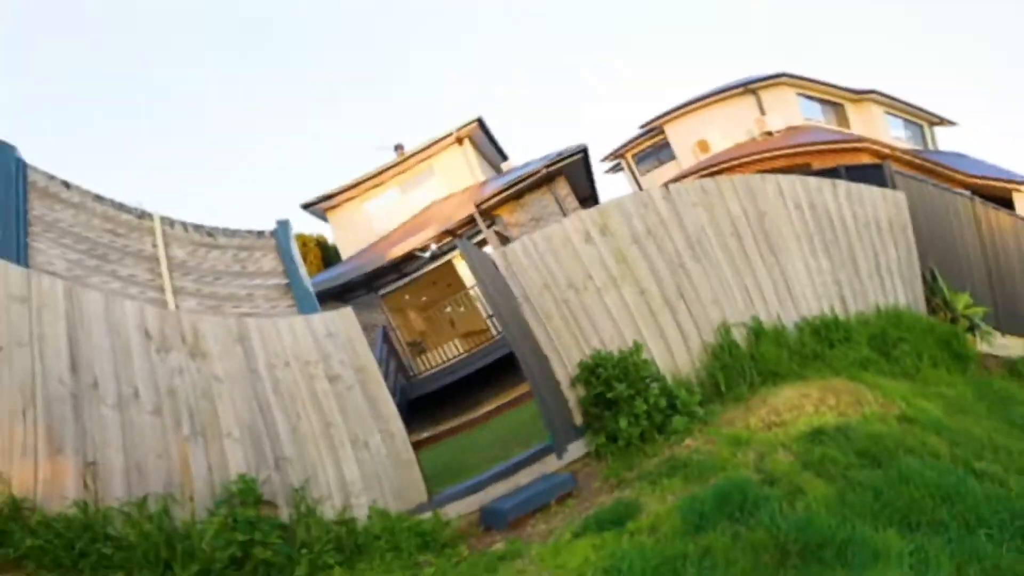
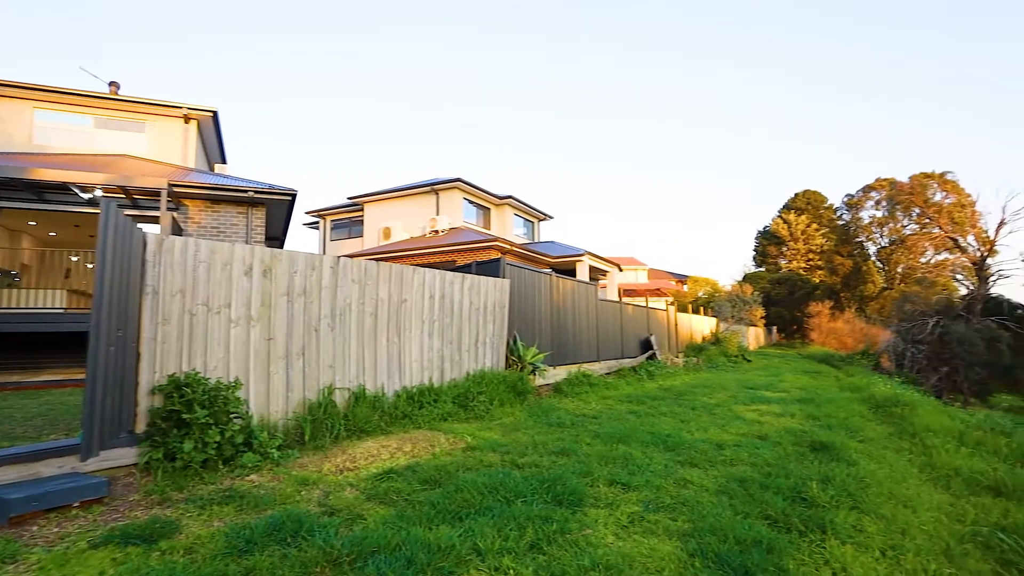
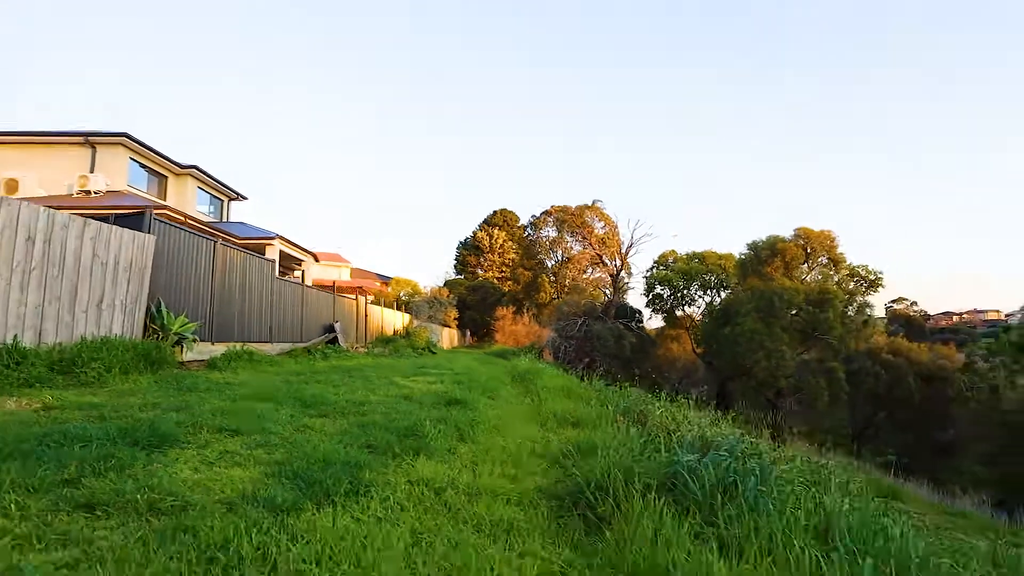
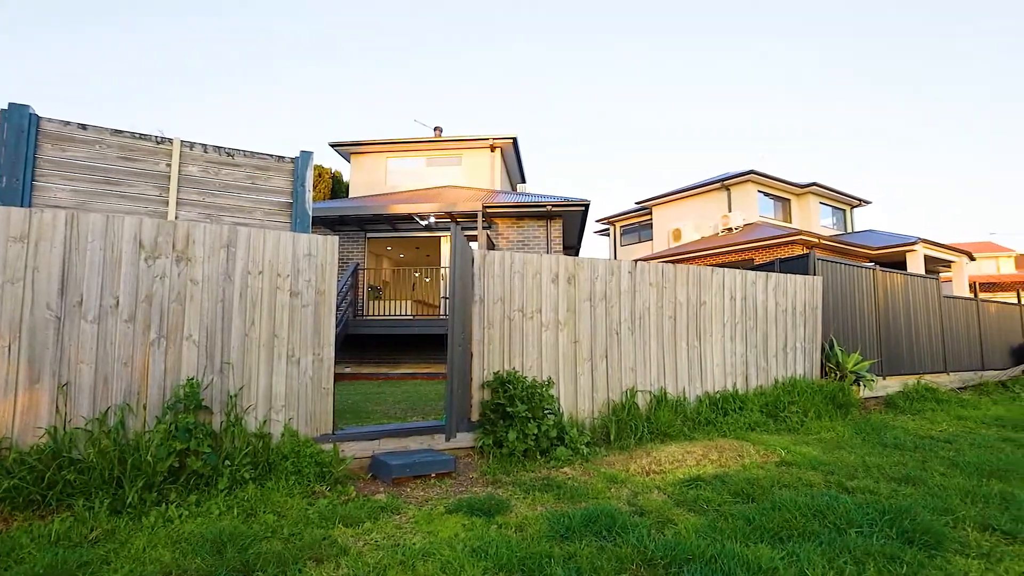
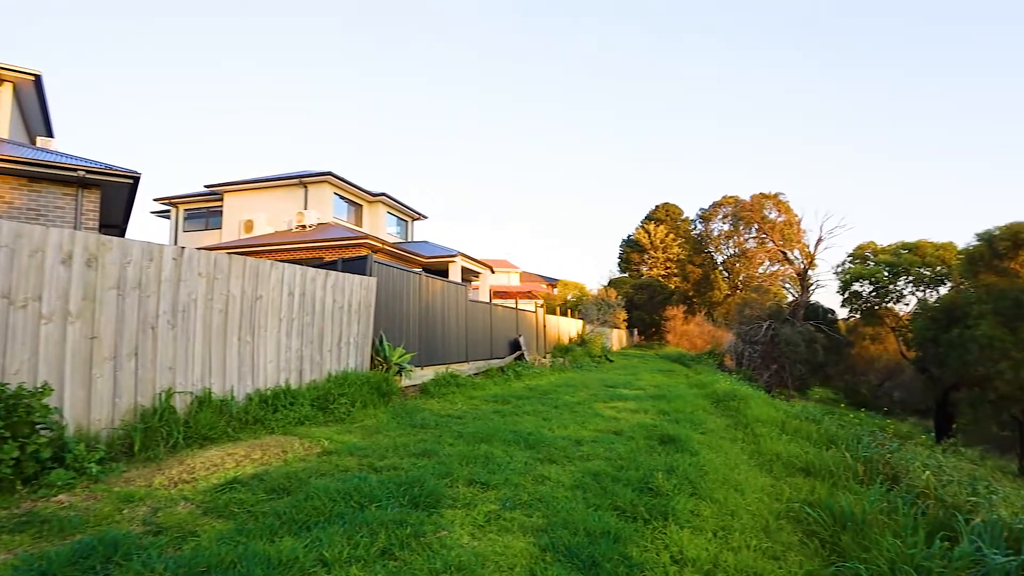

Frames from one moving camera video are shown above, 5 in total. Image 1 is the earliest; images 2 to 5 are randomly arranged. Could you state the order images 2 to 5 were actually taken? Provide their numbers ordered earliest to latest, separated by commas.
4, 2, 5, 3
